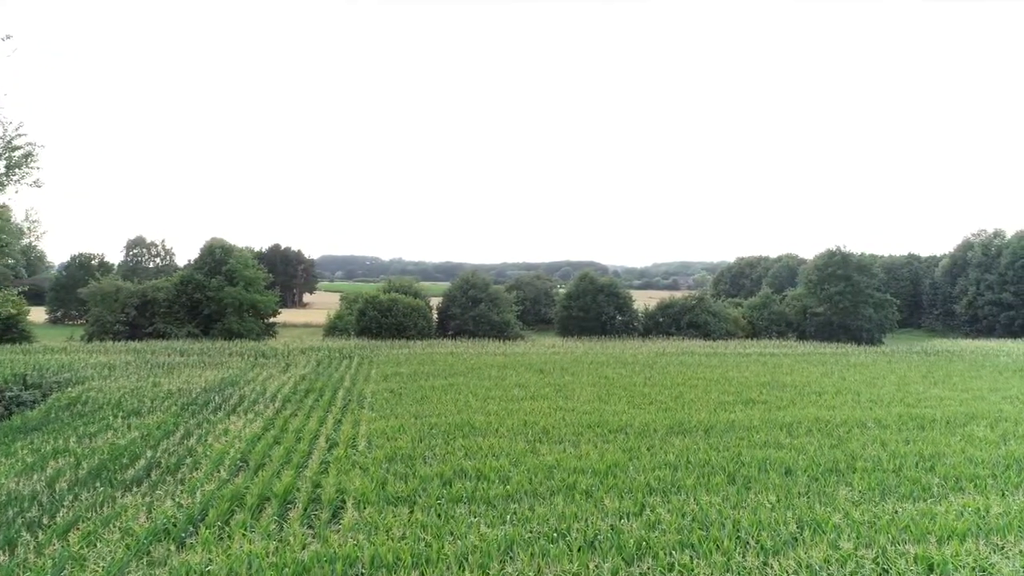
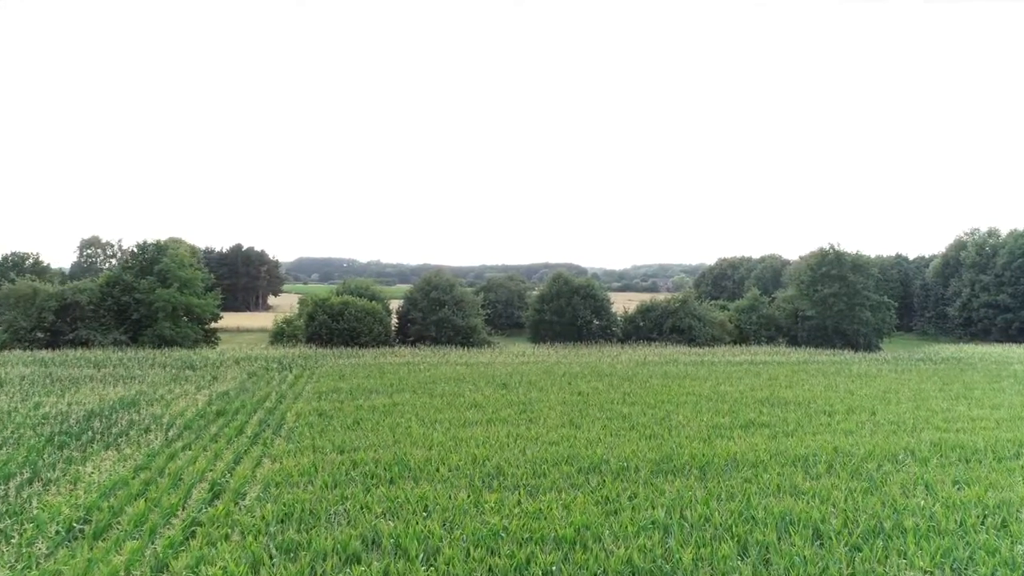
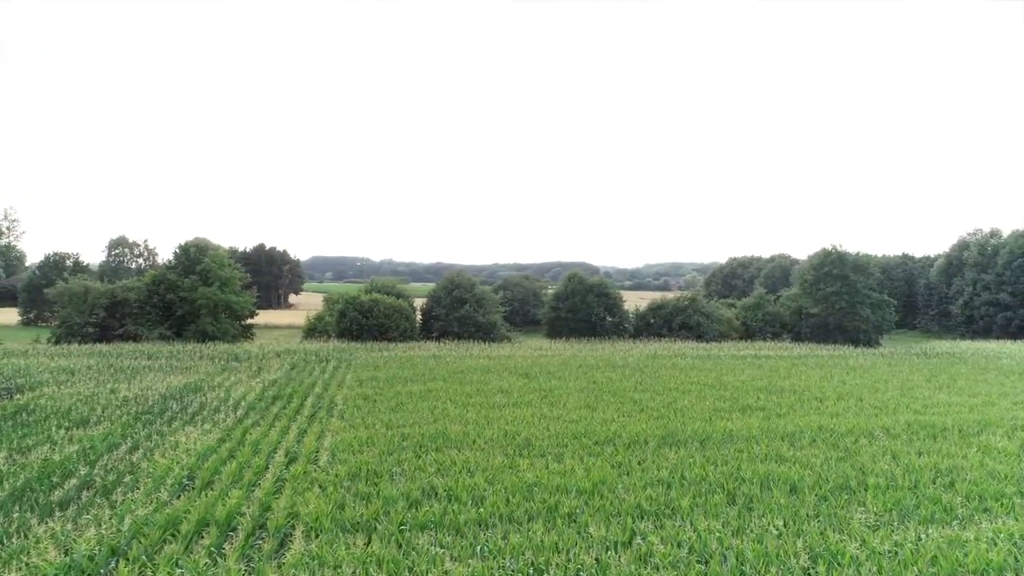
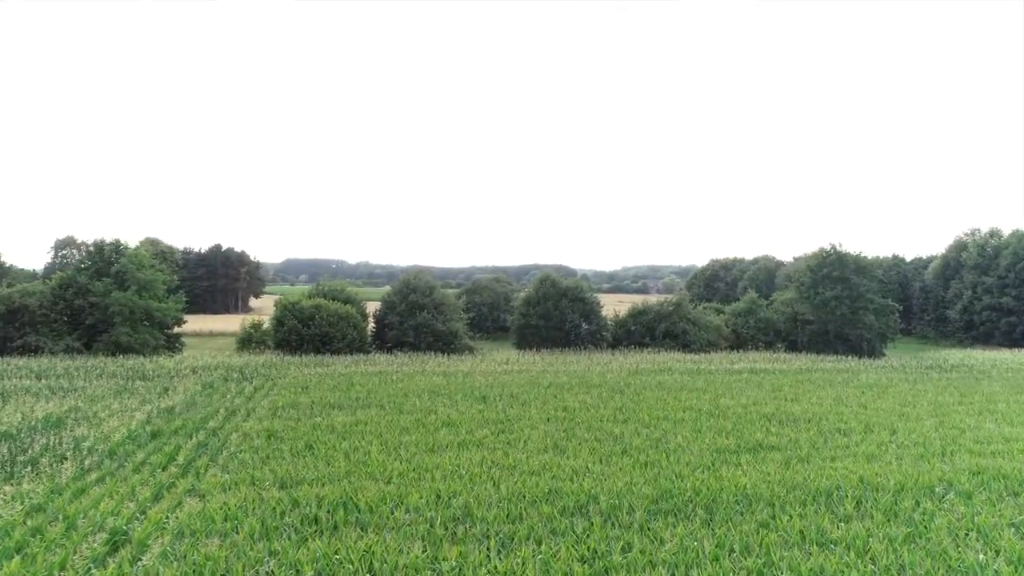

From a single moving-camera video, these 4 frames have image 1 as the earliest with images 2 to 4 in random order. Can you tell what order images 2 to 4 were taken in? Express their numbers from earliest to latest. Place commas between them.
3, 2, 4
